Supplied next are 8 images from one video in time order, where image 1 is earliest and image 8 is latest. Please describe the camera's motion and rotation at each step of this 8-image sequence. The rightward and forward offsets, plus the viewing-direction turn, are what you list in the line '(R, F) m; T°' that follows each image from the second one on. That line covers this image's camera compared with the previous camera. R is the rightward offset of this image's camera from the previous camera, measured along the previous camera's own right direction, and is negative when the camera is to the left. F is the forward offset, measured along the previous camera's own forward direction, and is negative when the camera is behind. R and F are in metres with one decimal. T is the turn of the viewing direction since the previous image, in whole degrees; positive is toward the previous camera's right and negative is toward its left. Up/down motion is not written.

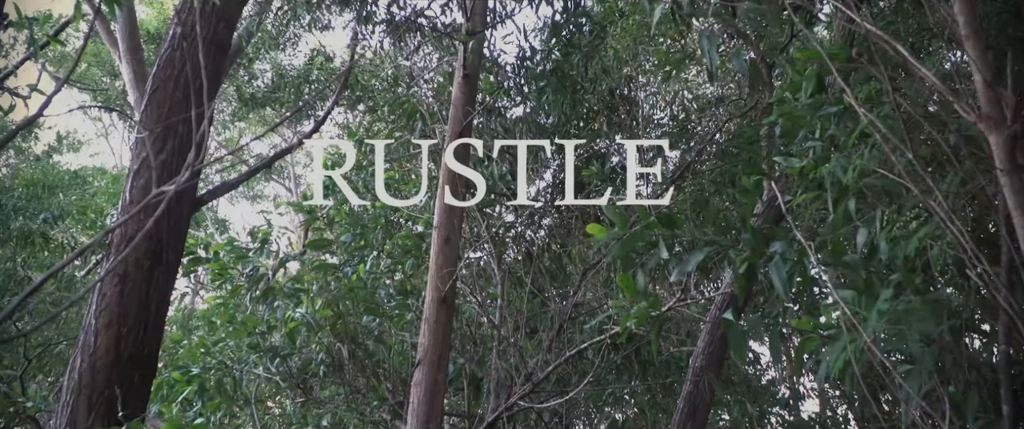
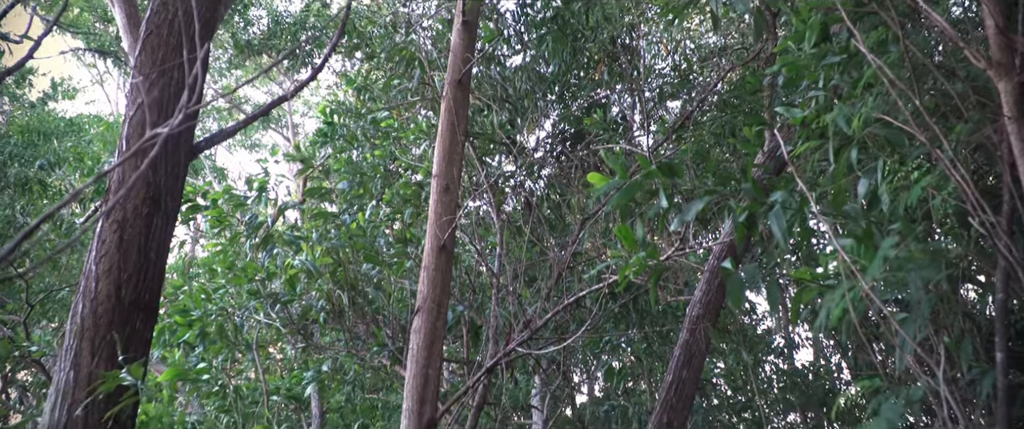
(-0.2, -0.2) m; 0°
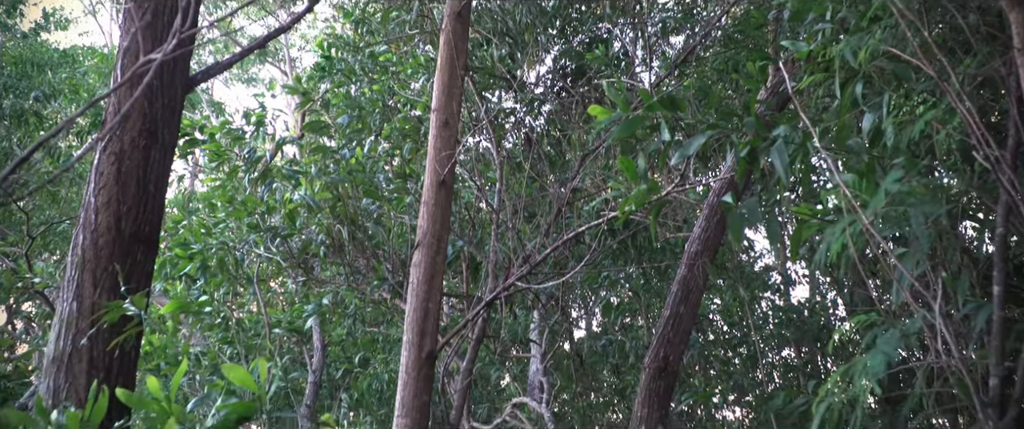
(-0.2, -0.1) m; 0°
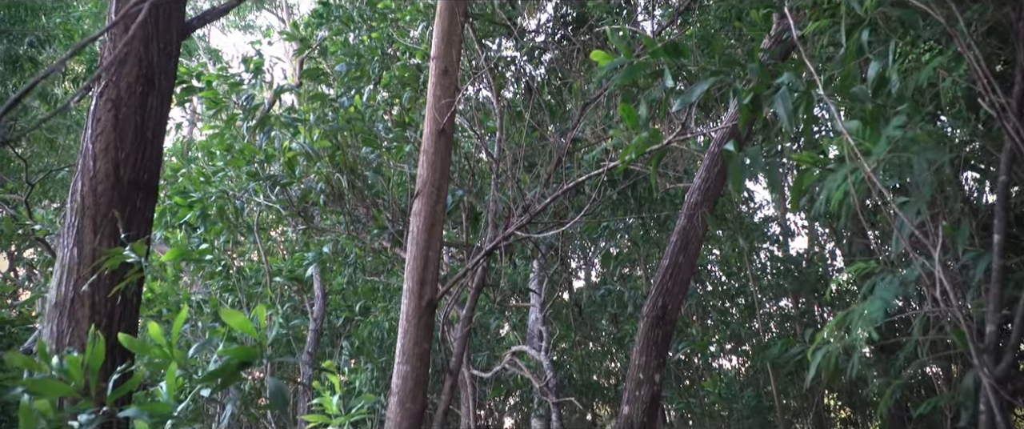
(-1.9, -0.3) m; +2°
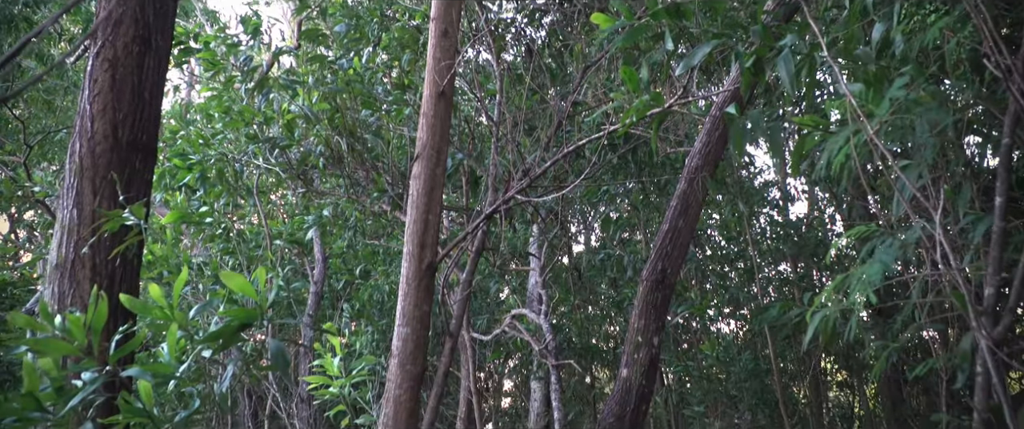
(0.0, 0.0) m; 0°
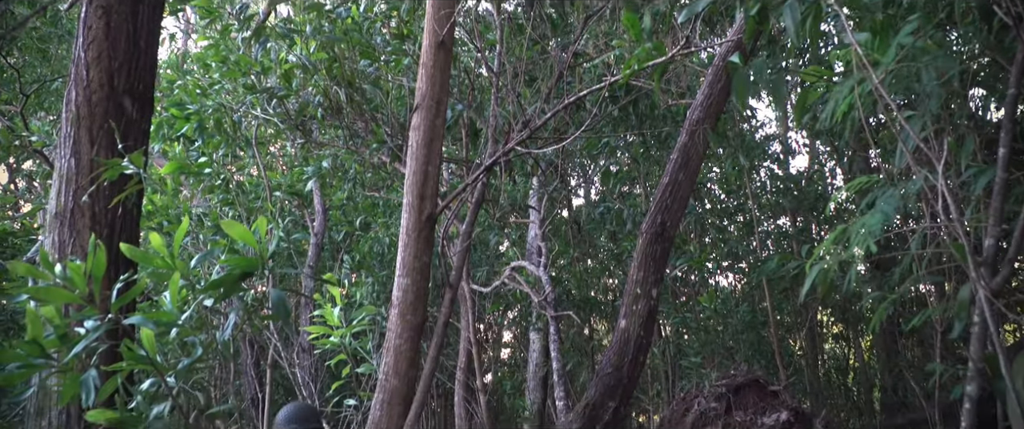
(0.0, 0.0) m; 0°
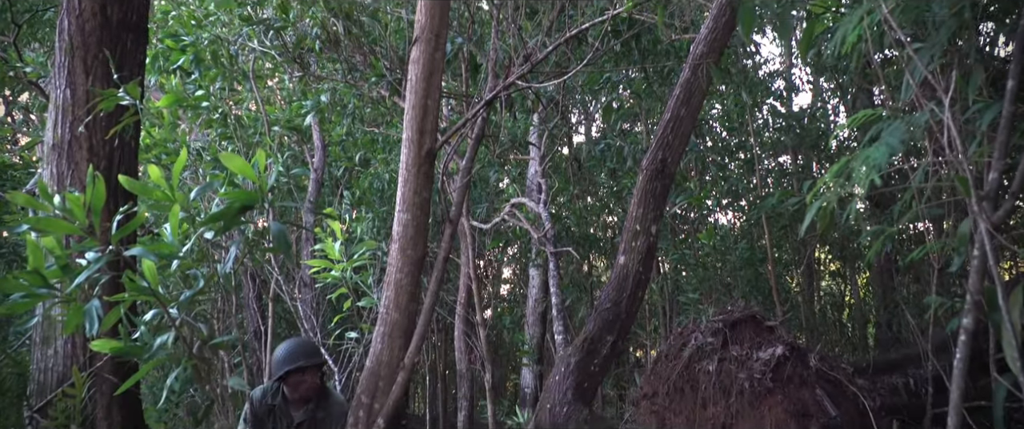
(0.0, 0.0) m; 0°
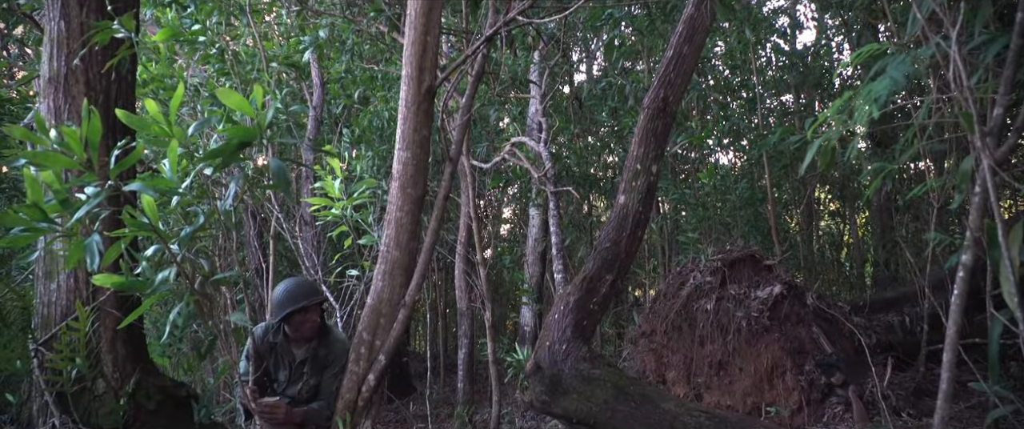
(0.0, 0.0) m; 0°
